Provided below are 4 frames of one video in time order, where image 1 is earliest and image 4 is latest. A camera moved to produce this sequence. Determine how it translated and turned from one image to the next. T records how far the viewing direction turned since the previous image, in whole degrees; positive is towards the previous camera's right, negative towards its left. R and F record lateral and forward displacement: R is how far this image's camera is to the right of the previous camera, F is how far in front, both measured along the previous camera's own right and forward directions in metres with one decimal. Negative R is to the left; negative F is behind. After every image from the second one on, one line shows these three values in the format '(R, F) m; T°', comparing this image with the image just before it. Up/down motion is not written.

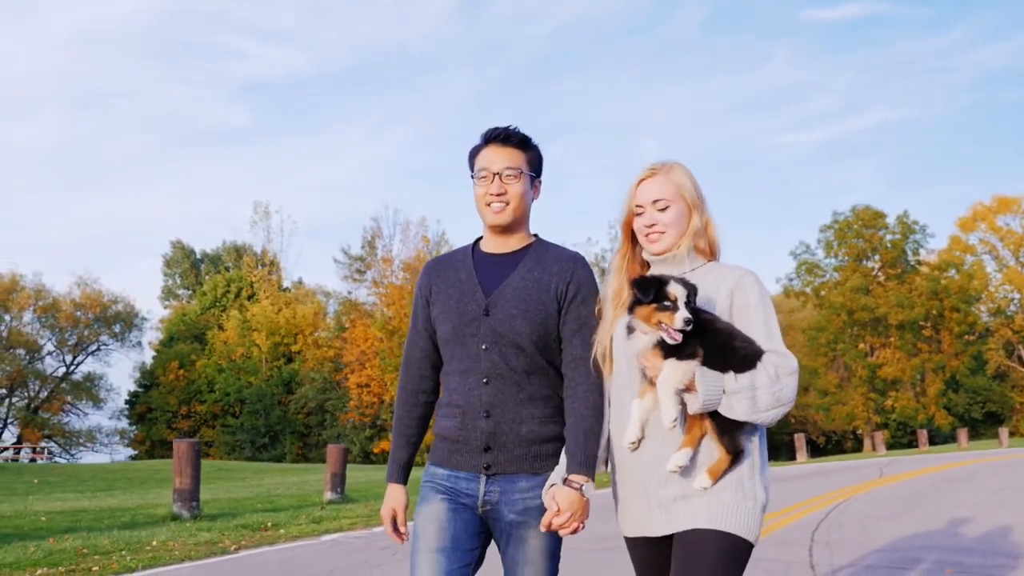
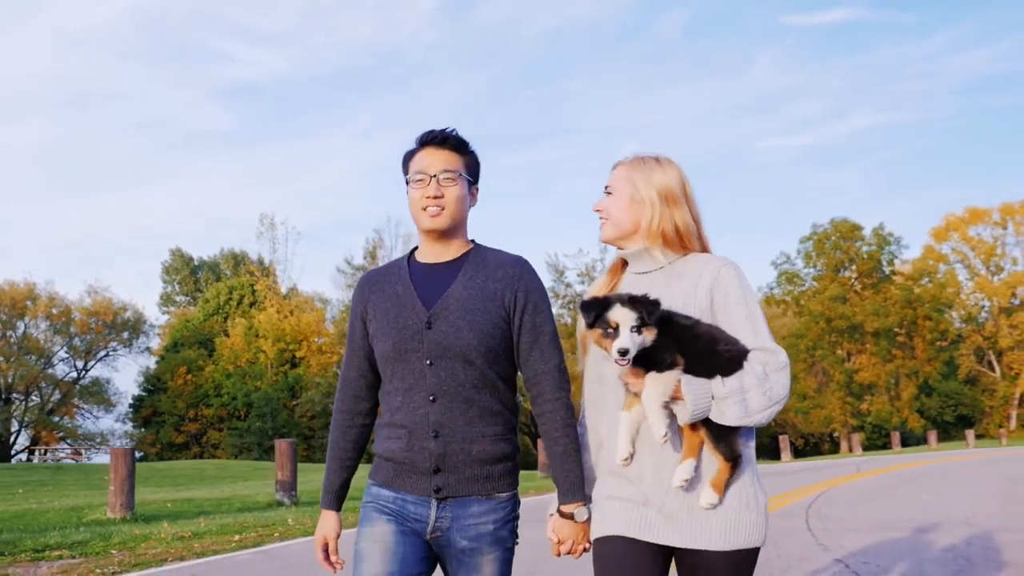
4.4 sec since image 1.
(-0.6, -1.5) m; +1°
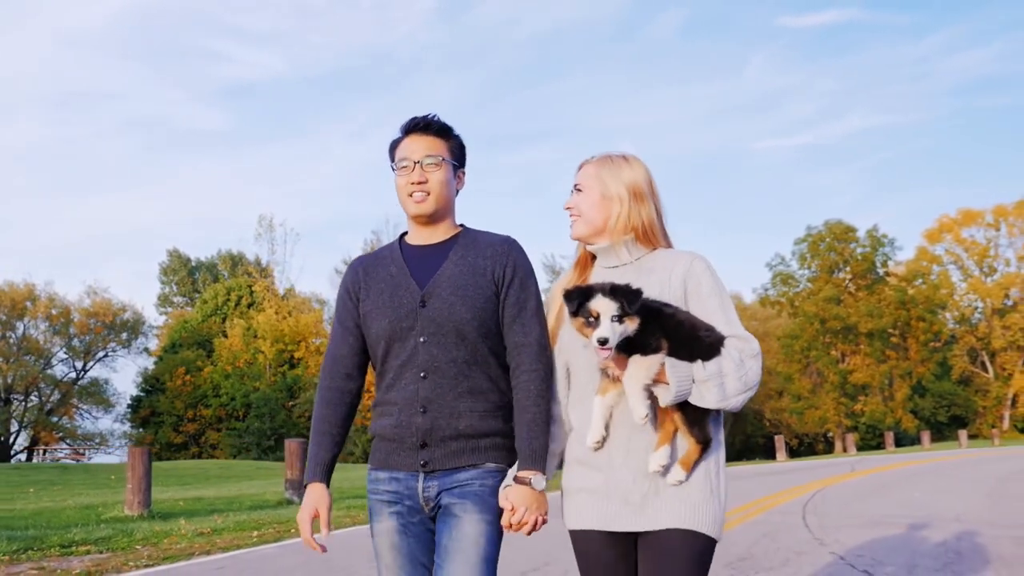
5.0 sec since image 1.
(-0.1, -0.2) m; 0°
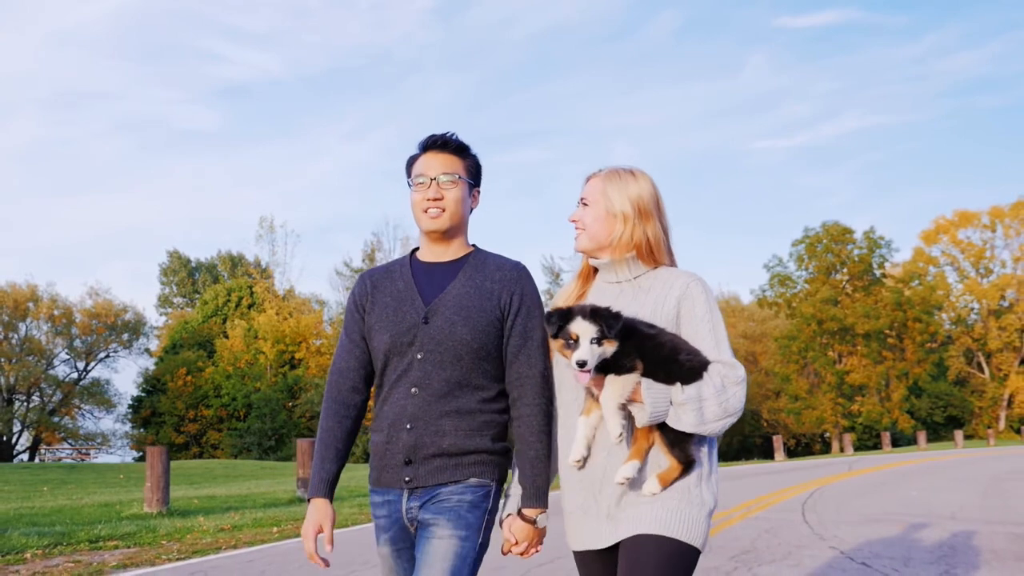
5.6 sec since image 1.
(-0.1, -0.2) m; 0°
